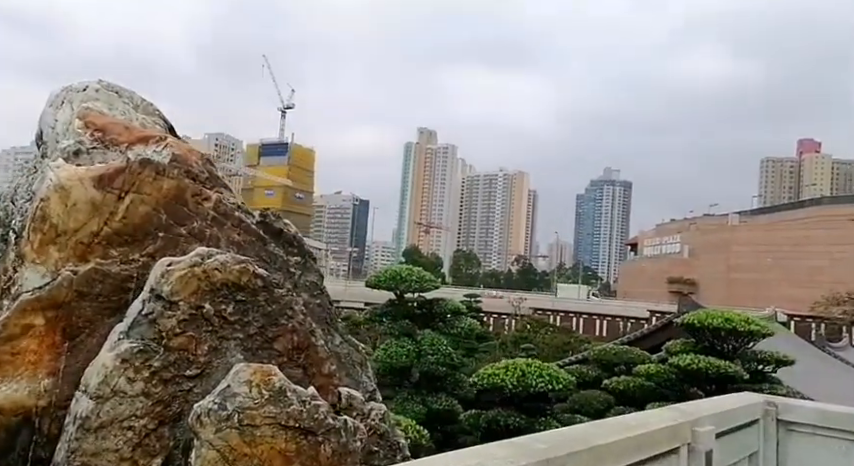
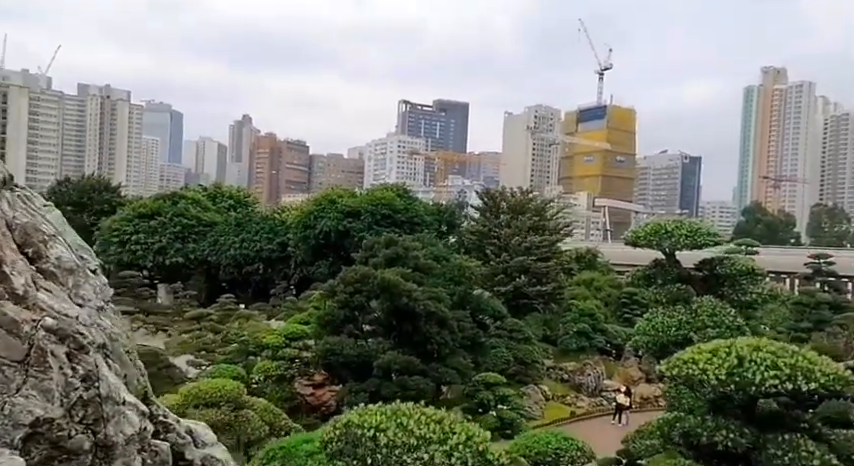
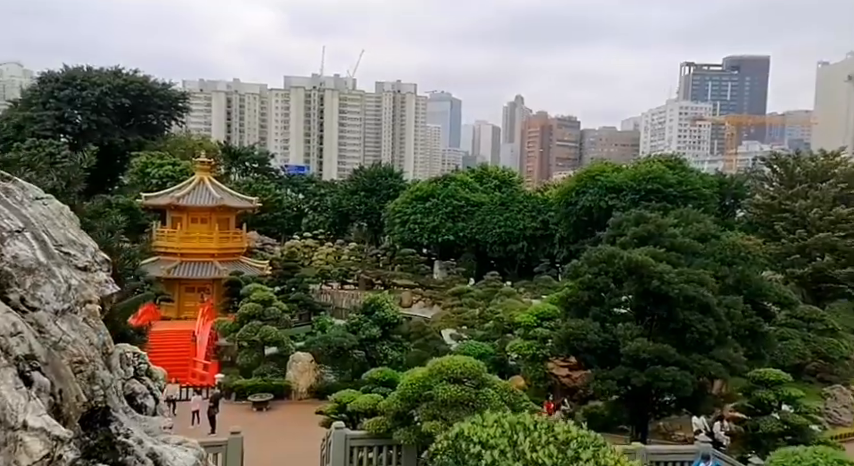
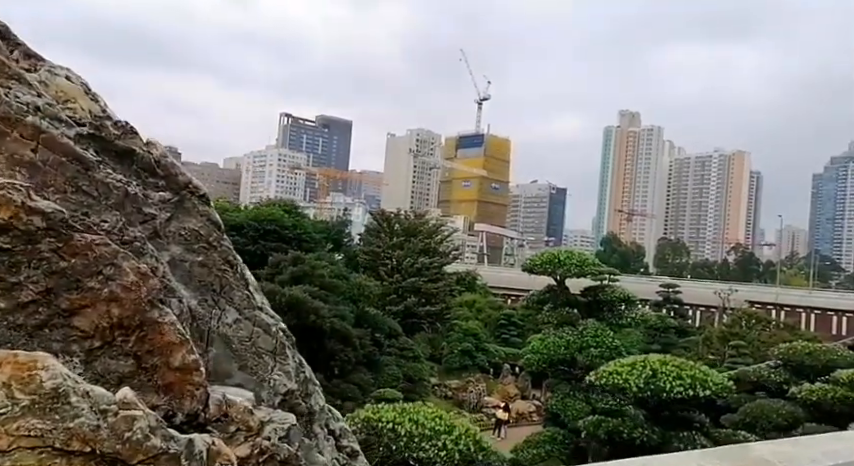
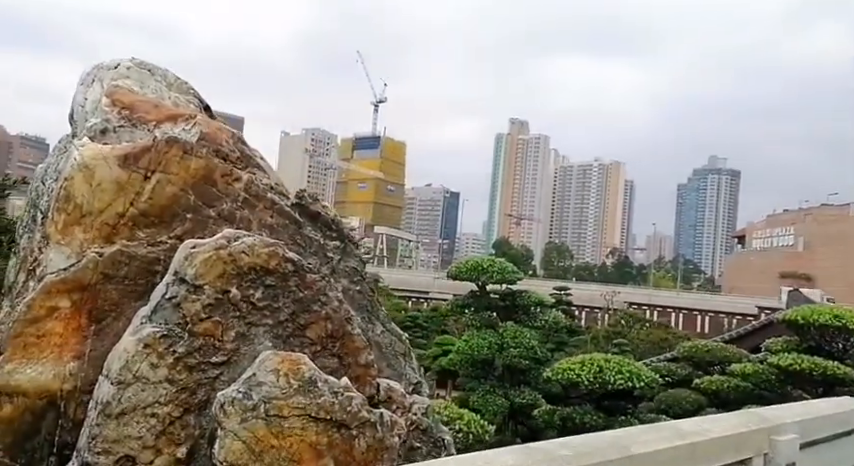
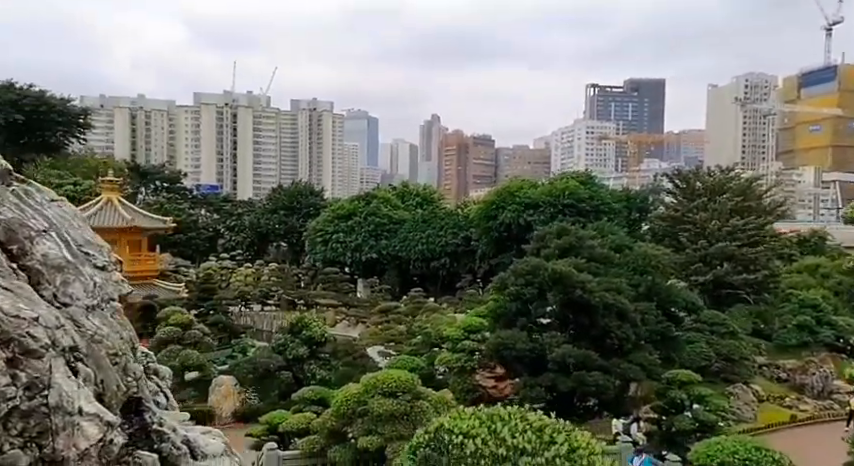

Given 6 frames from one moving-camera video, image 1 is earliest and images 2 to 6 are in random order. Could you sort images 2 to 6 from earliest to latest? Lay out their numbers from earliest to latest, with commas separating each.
5, 4, 2, 6, 3
